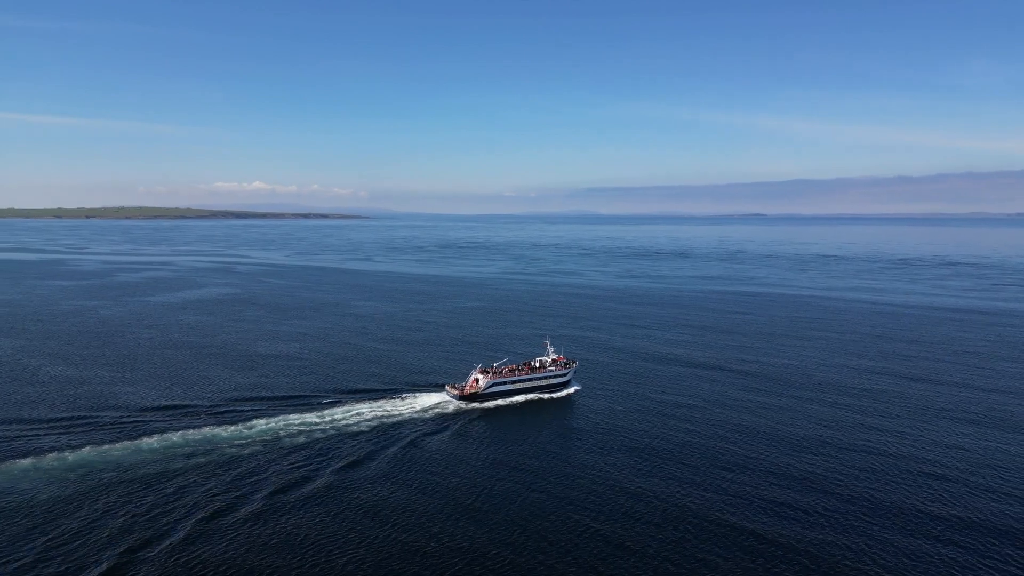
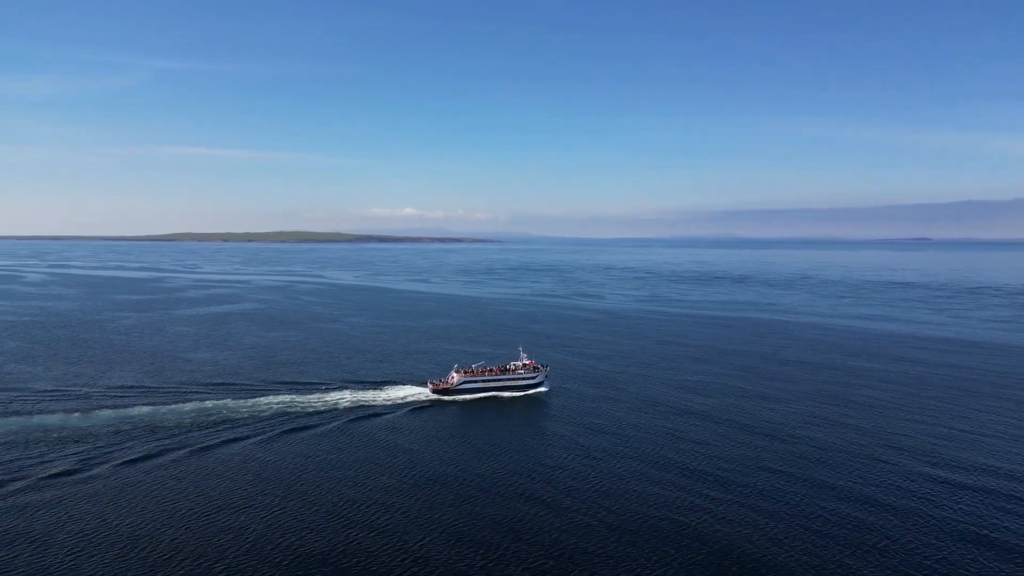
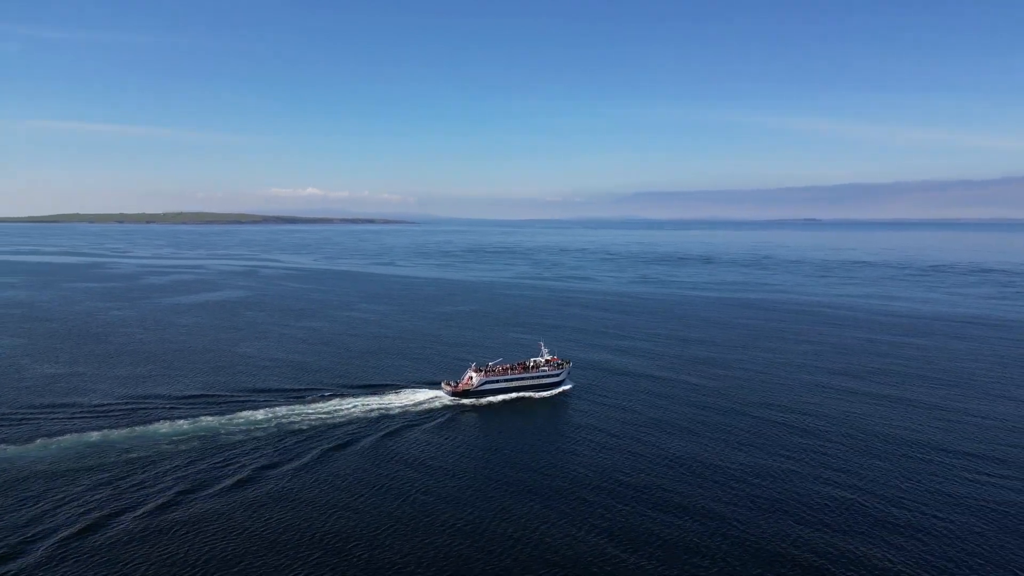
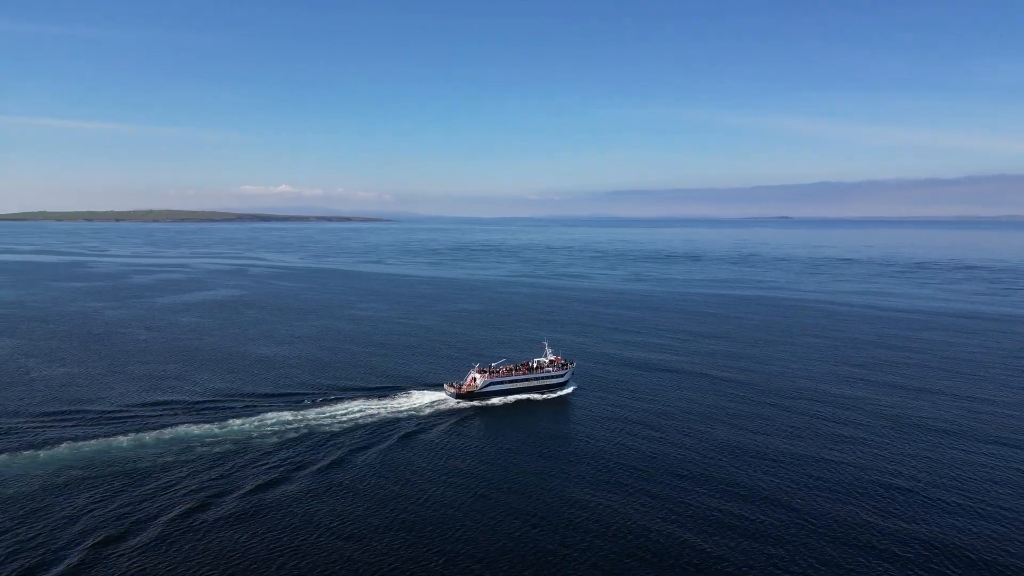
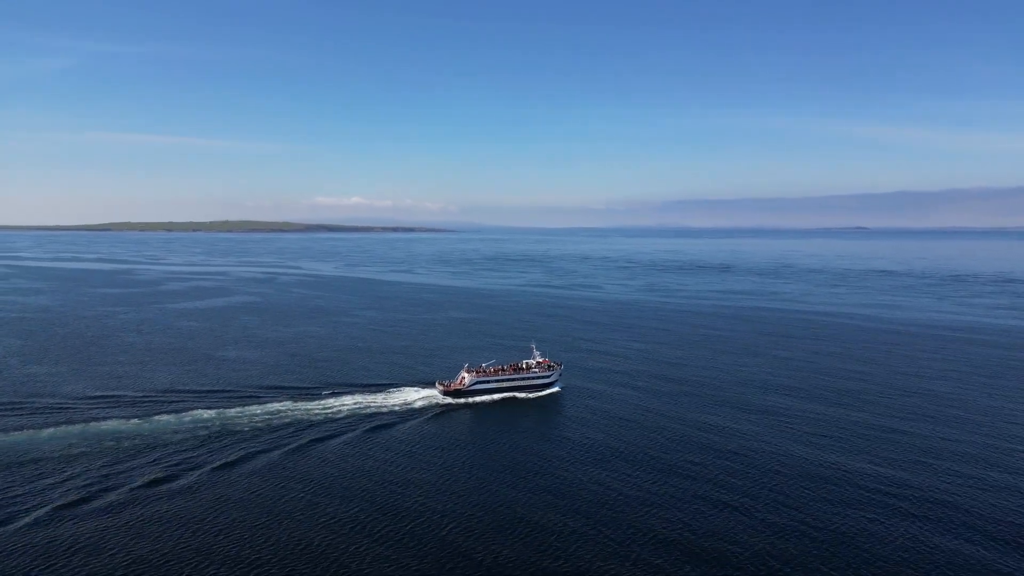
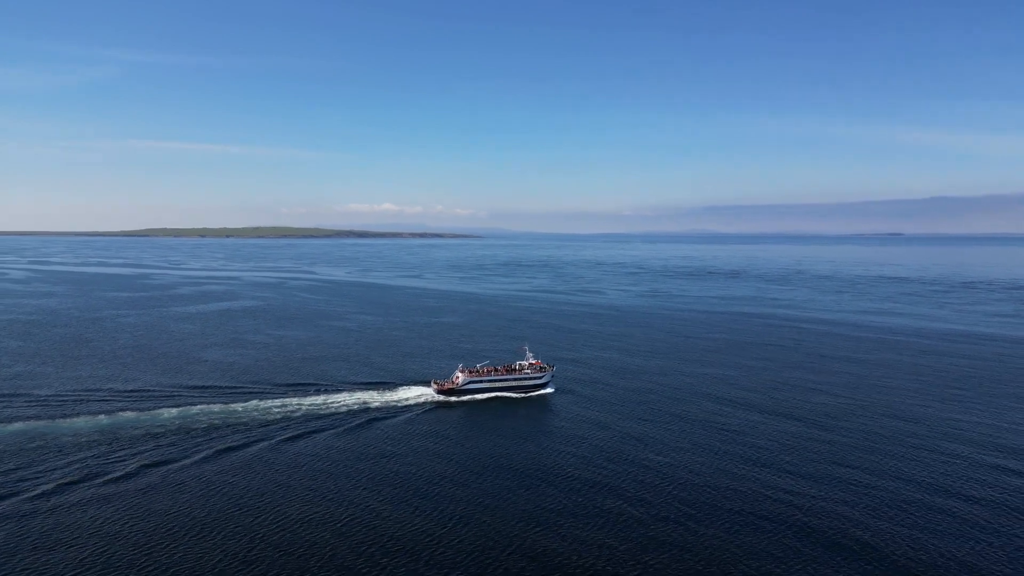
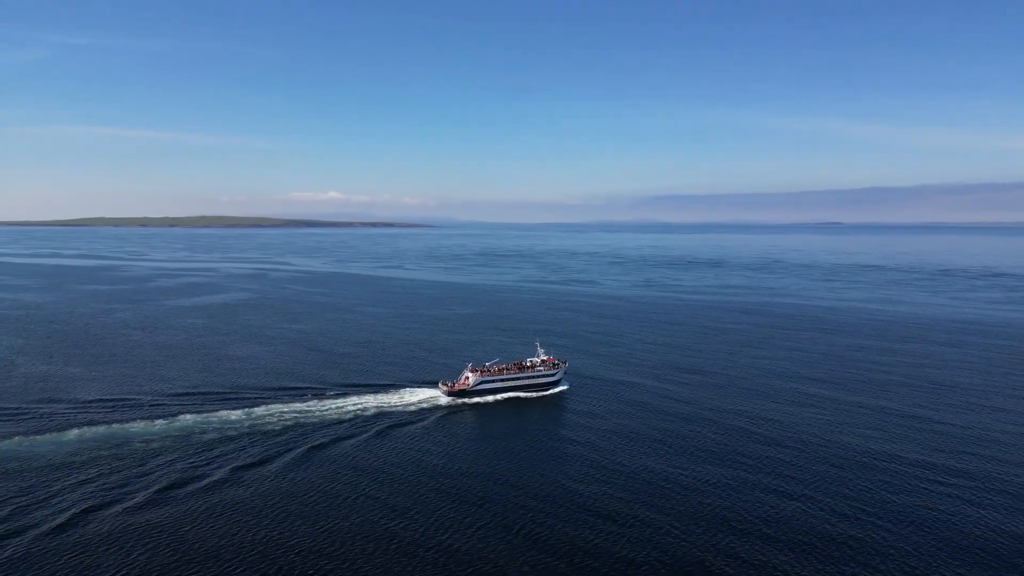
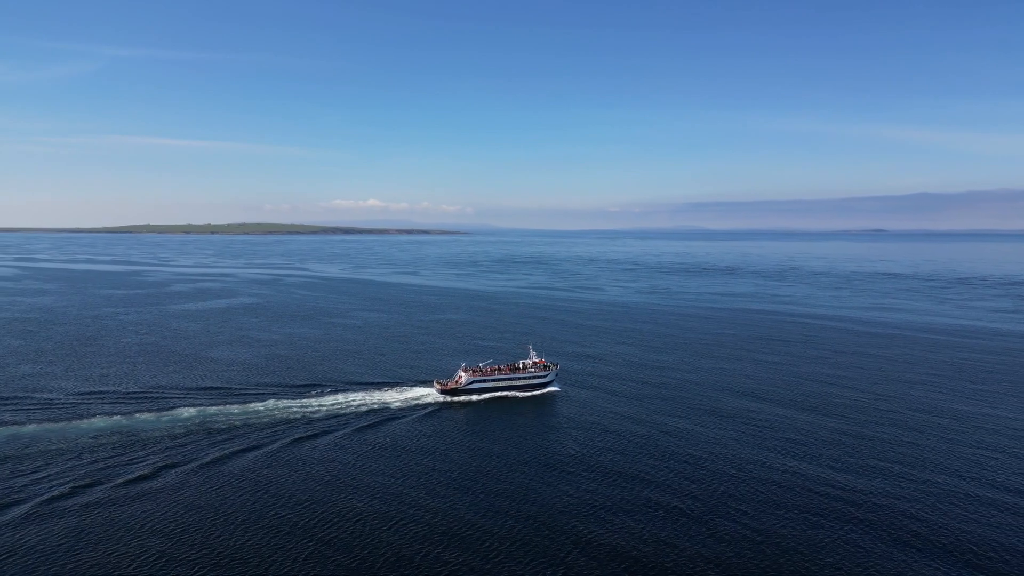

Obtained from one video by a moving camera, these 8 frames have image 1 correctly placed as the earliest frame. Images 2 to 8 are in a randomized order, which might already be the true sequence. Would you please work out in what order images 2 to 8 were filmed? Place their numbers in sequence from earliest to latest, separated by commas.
4, 3, 7, 5, 8, 6, 2
